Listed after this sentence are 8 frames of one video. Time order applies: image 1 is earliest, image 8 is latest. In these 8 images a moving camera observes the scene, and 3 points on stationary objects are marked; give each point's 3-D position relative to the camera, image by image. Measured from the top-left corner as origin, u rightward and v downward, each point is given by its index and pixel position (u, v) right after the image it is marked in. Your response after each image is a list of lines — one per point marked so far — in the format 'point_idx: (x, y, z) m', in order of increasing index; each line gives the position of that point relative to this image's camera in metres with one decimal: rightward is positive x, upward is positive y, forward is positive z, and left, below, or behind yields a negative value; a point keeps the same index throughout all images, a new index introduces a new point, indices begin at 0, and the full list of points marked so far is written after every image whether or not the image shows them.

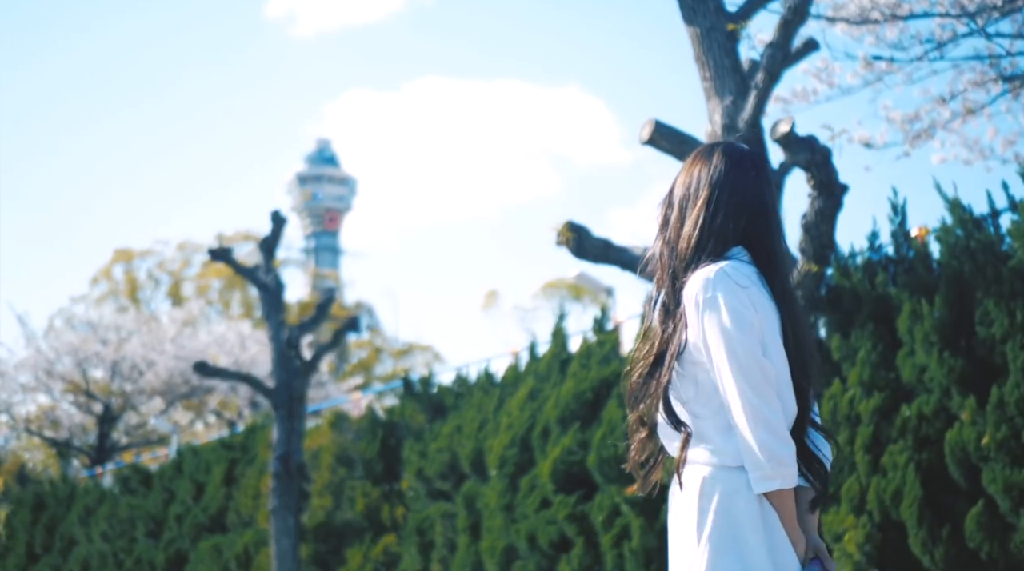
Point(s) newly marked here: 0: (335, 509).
0: (-1.6, -2.0, +8.7) m
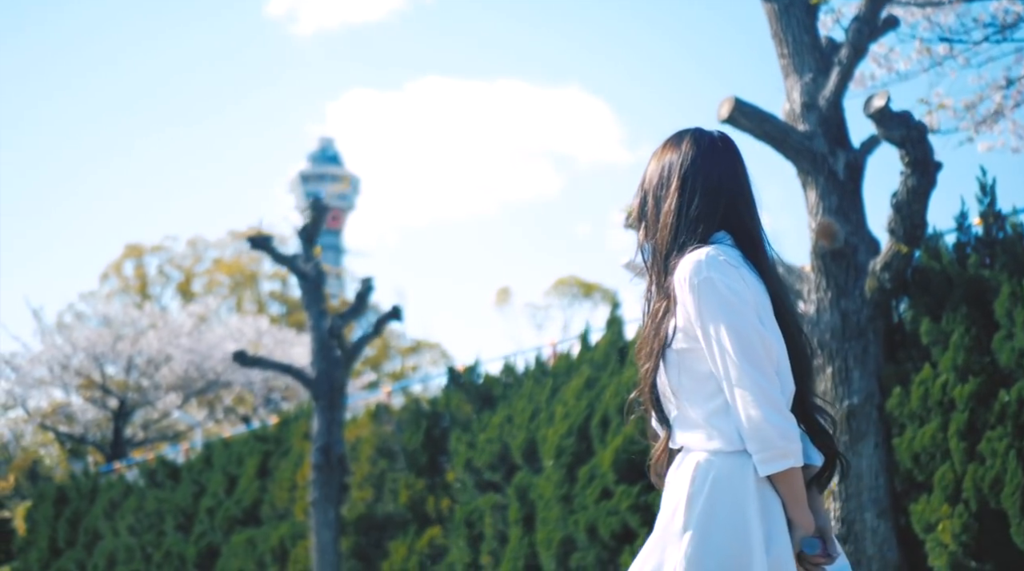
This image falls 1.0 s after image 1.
0: (-1.2, -1.9, +8.6) m
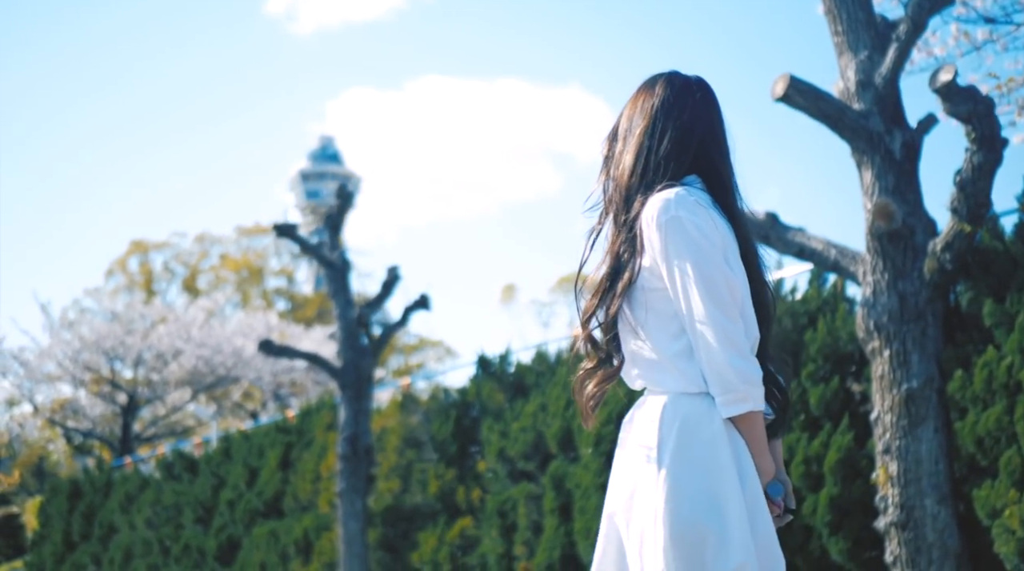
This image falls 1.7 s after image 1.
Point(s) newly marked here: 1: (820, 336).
0: (-0.9, -1.8, +8.5) m
1: (+1.7, -0.3, +5.5) m
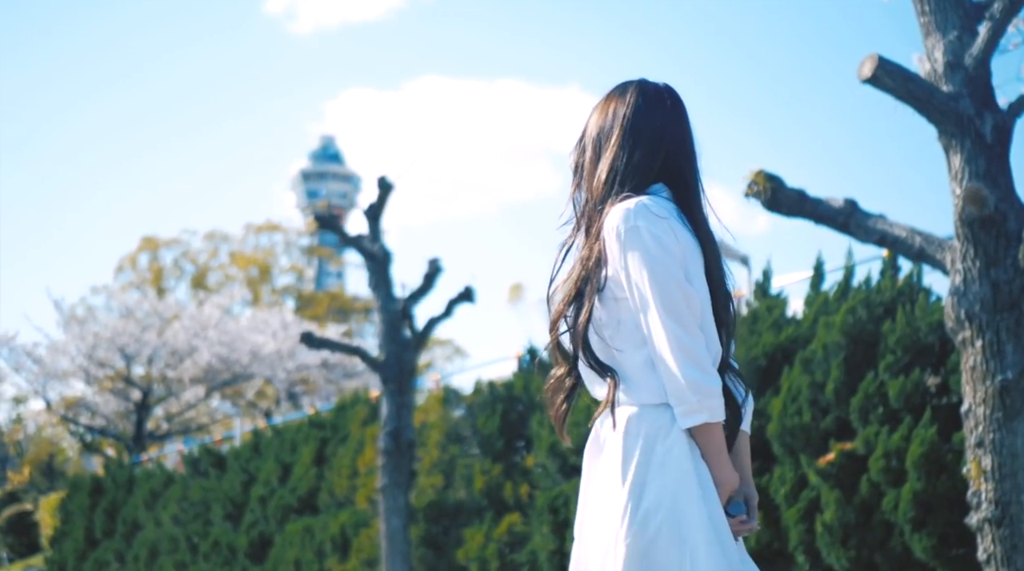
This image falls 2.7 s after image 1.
0: (-0.6, -1.7, +8.4) m
1: (+2.1, -0.2, +5.3) m
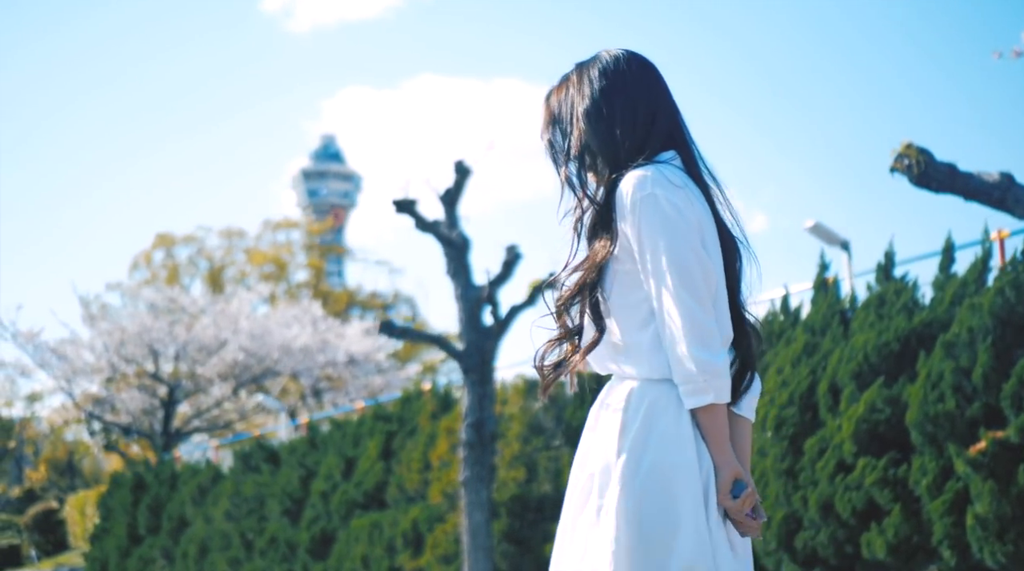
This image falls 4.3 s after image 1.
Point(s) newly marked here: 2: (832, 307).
0: (+0.1, -1.6, +8.1) m
1: (+2.8, -0.1, +5.0) m
2: (+2.1, -0.1, +6.3) m
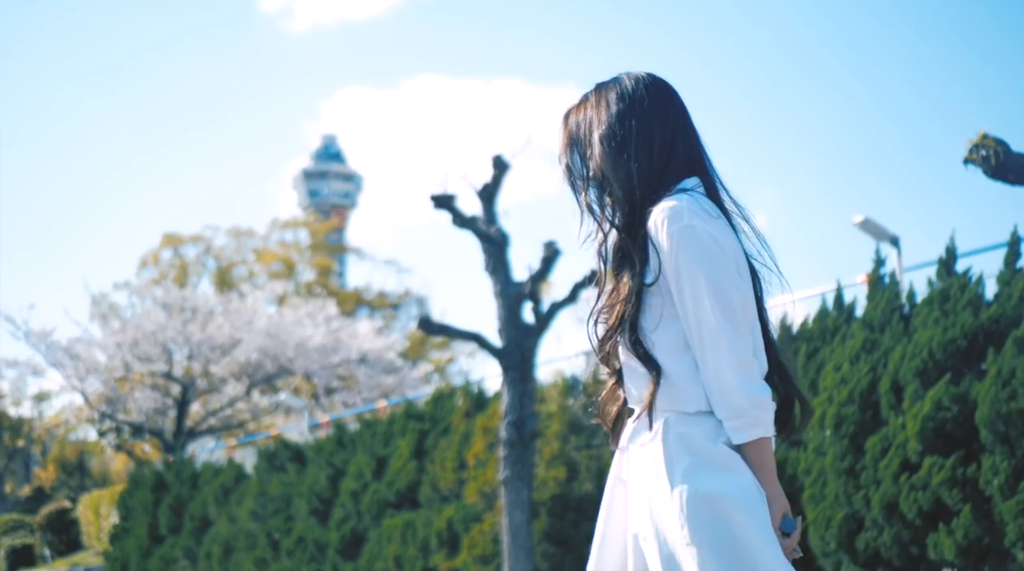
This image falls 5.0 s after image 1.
0: (+0.5, -1.6, +8.0) m
1: (+3.1, -0.1, +4.9) m
2: (+2.4, -0.1, +6.2) m
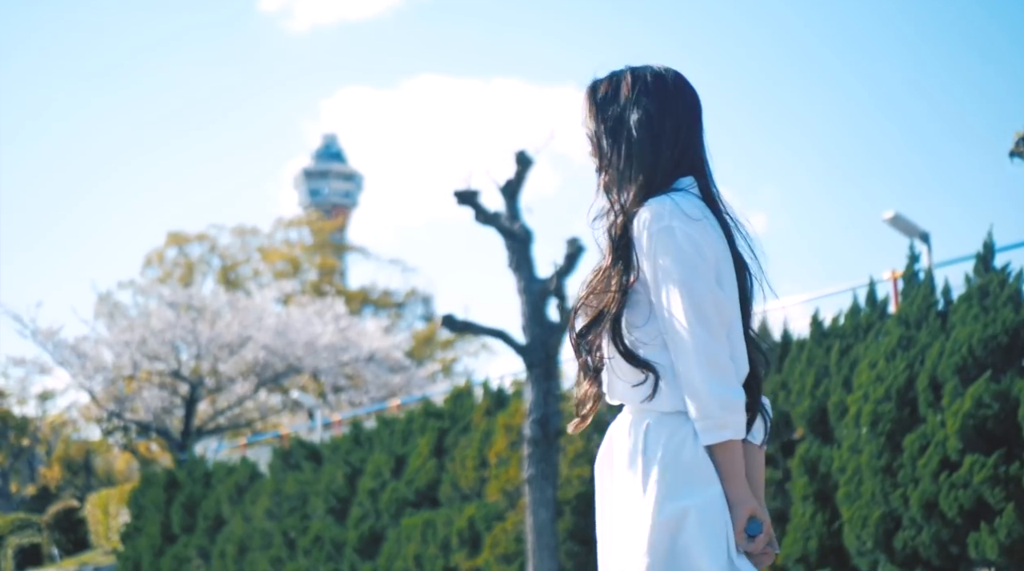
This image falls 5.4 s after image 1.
0: (+0.7, -1.6, +7.9) m
1: (+3.3, -0.1, +4.8) m
2: (+2.6, -0.1, +6.1) m
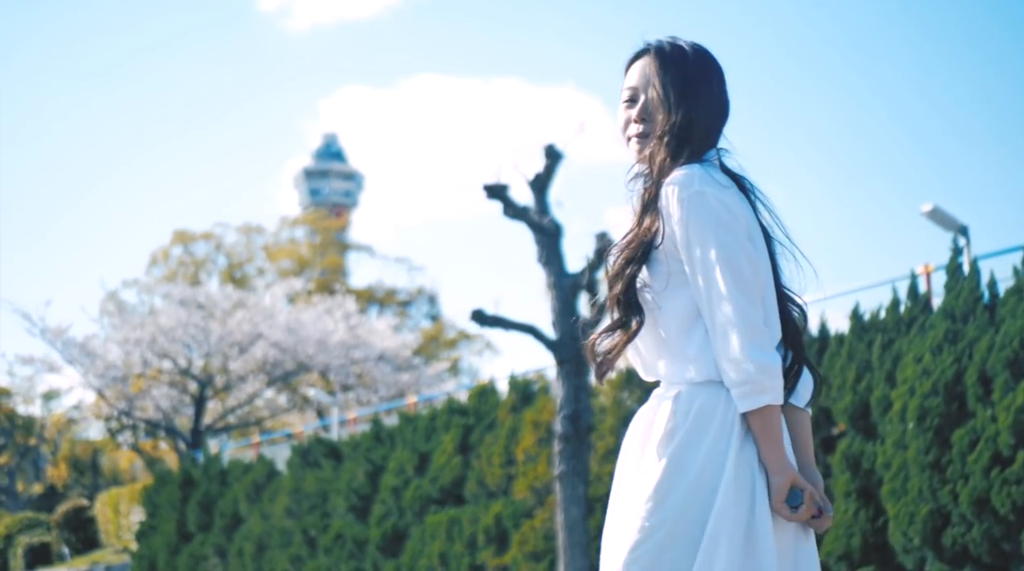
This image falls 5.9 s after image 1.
0: (+0.9, -1.5, +7.8) m
1: (+3.5, 0.0, +4.7) m
2: (+2.8, 0.0, +6.0) m
